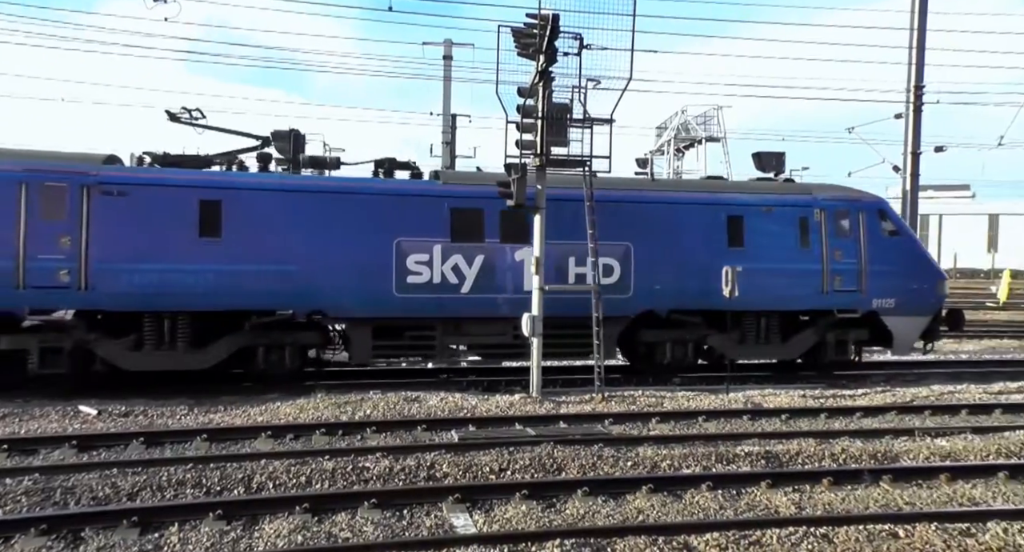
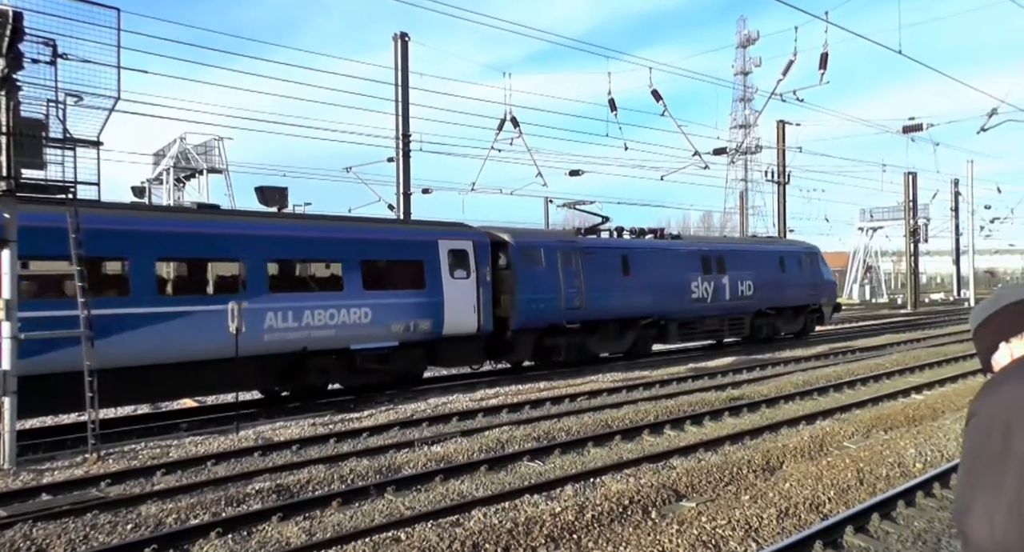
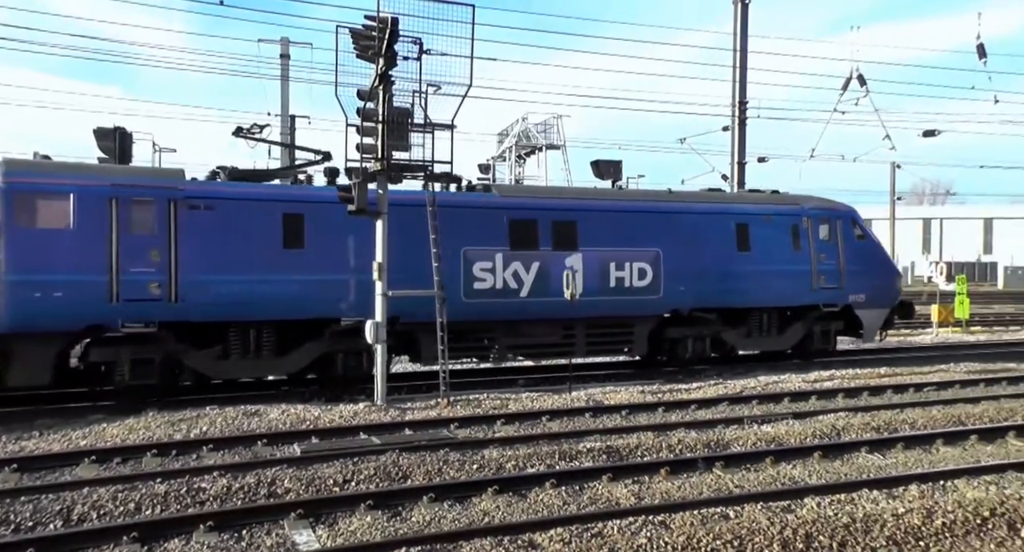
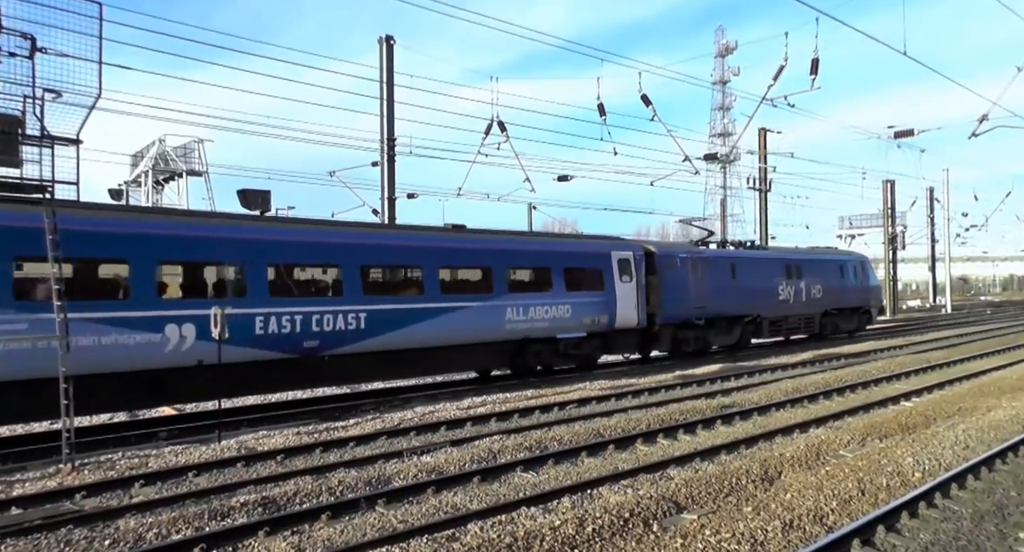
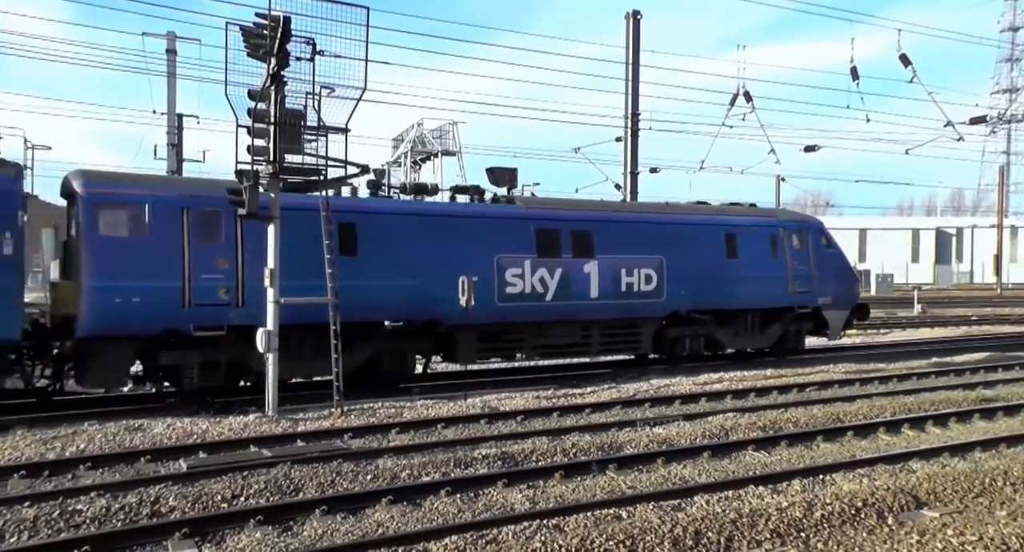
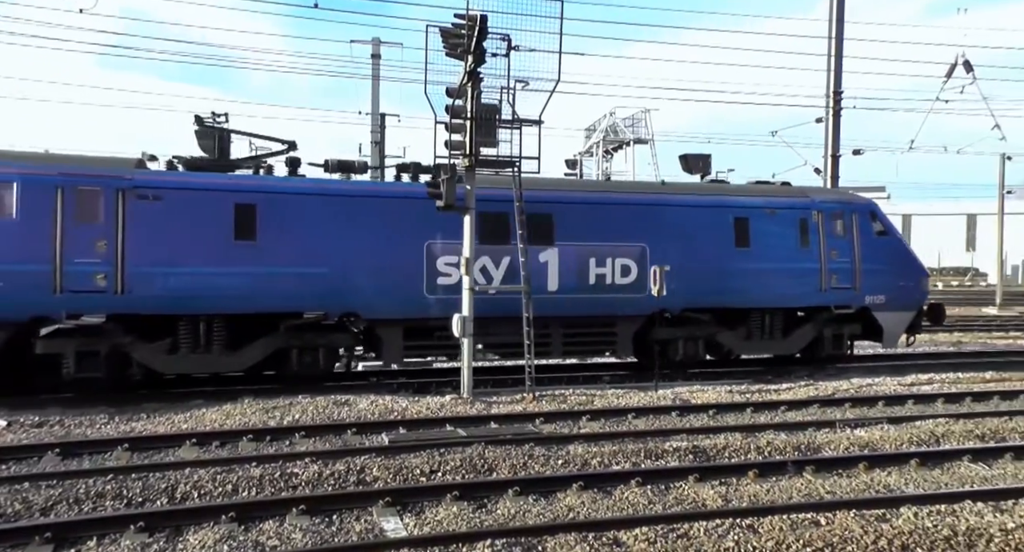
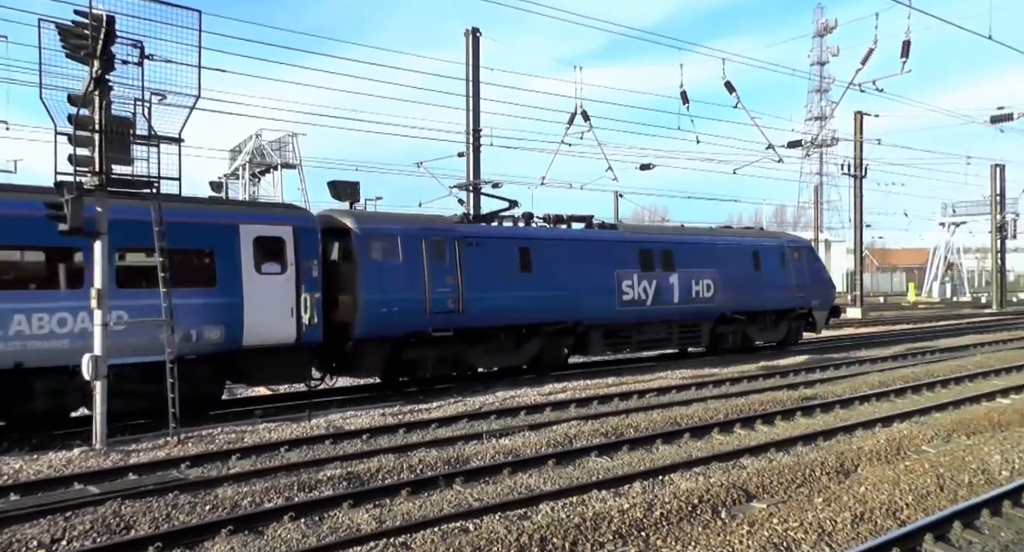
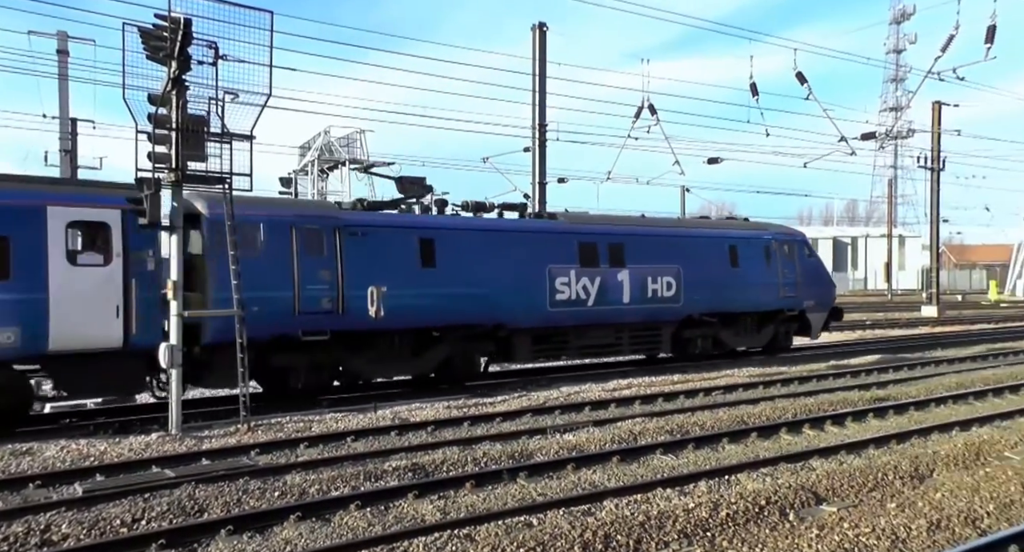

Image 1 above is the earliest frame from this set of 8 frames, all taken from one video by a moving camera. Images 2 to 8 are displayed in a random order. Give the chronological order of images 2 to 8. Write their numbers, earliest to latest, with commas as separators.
6, 3, 5, 8, 7, 2, 4
